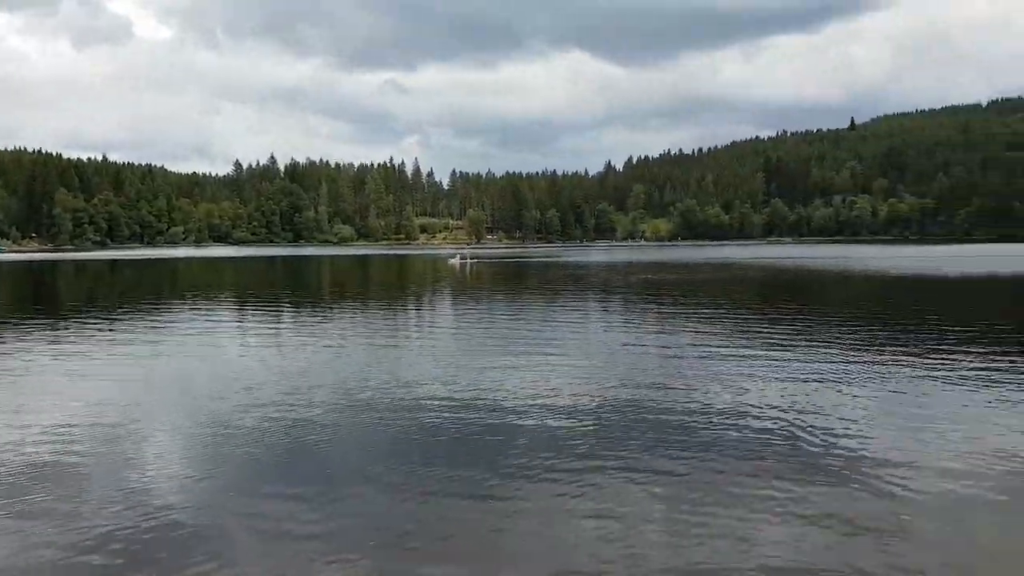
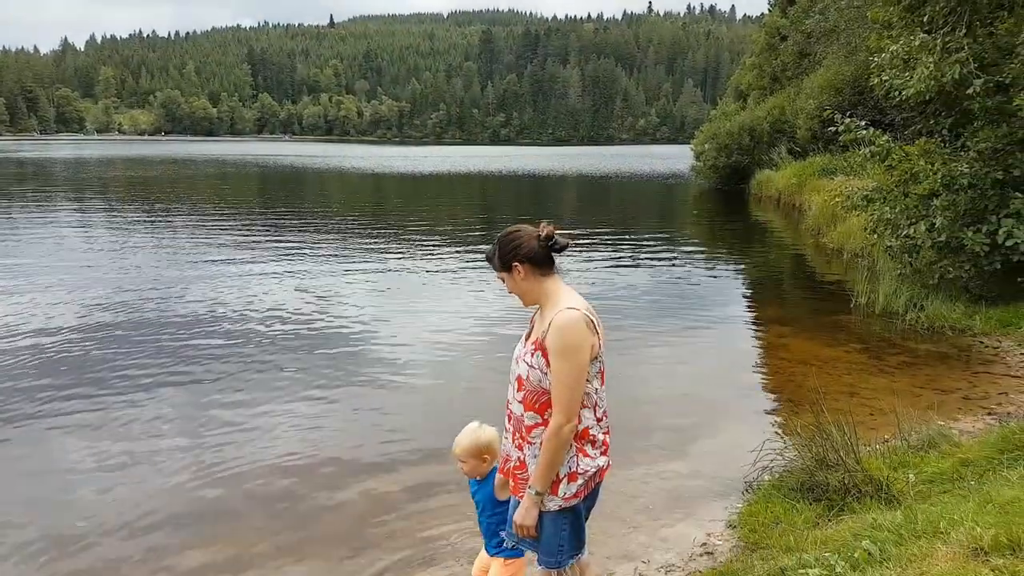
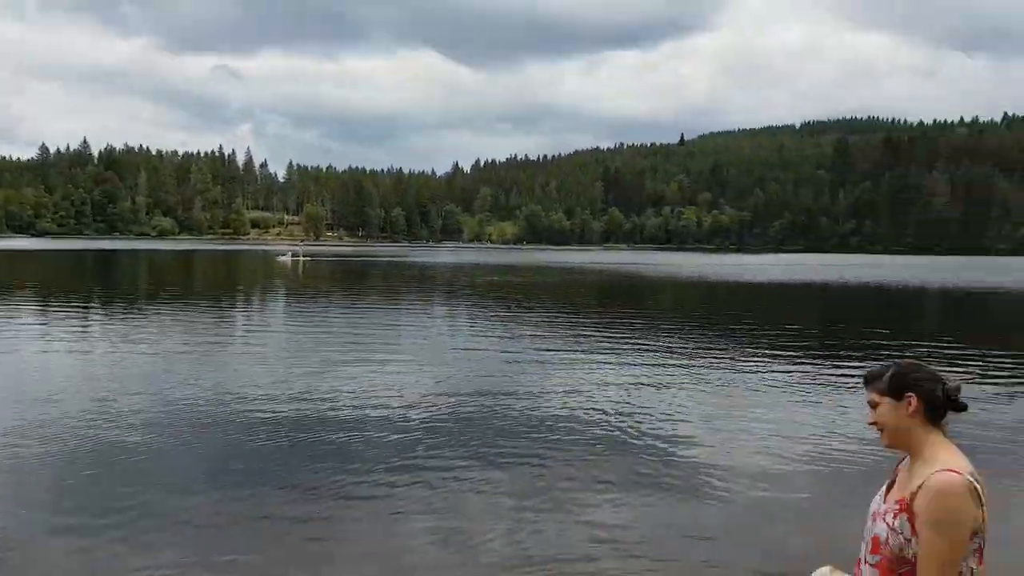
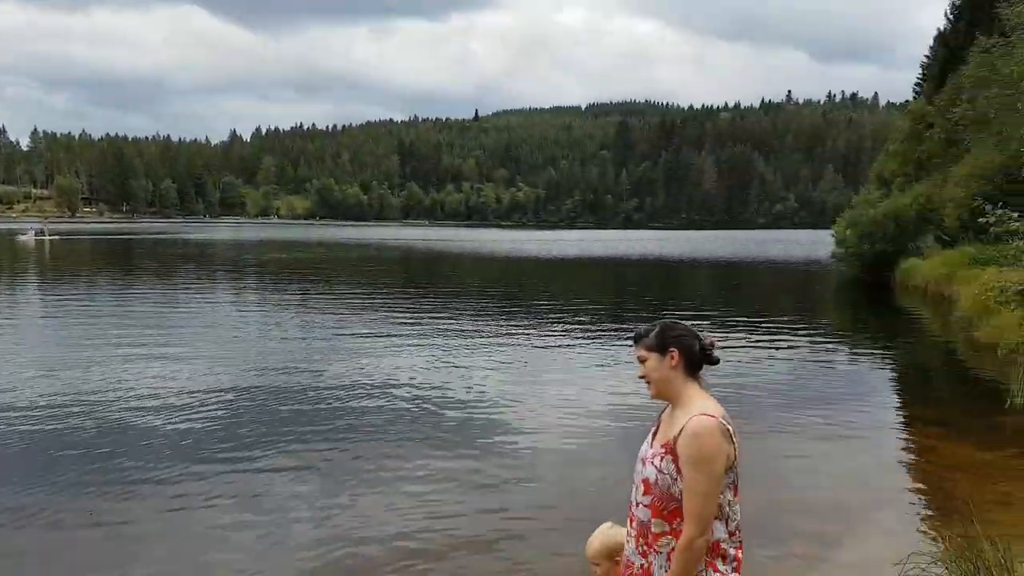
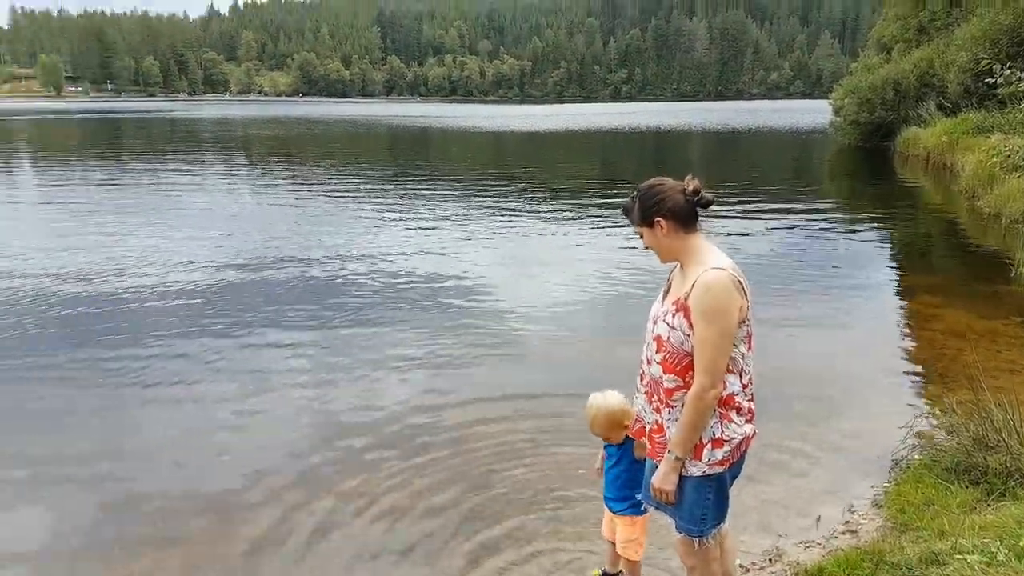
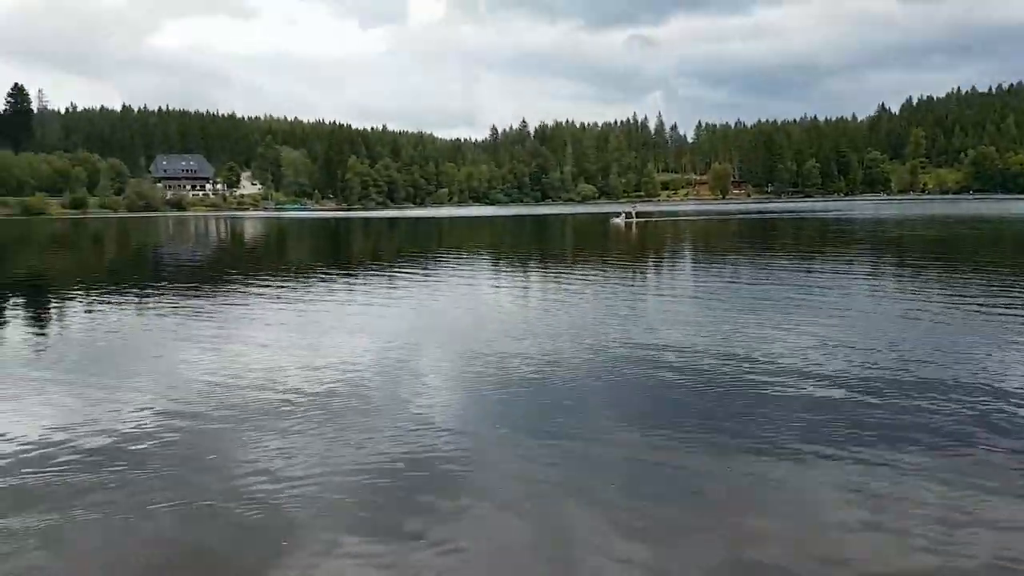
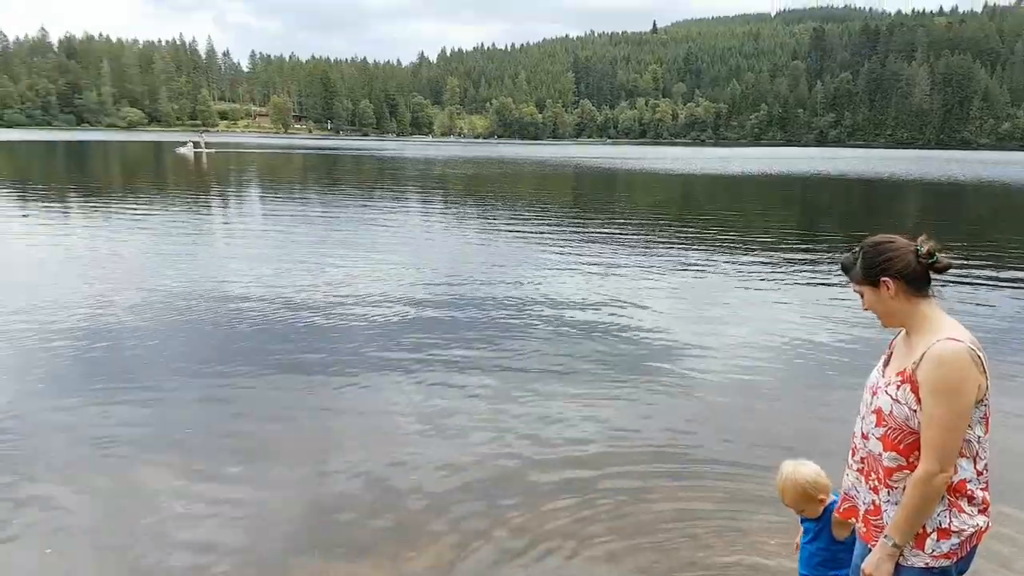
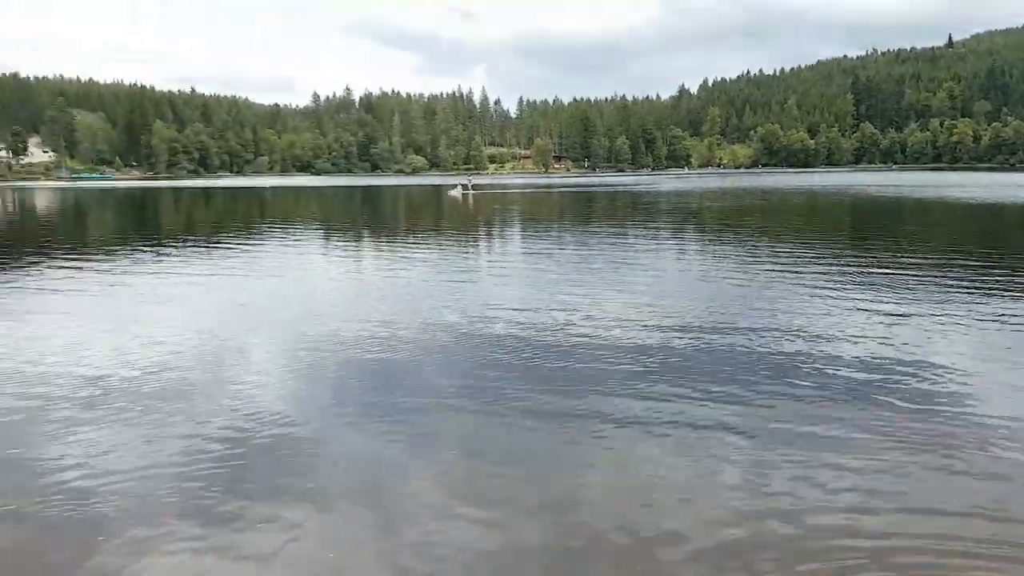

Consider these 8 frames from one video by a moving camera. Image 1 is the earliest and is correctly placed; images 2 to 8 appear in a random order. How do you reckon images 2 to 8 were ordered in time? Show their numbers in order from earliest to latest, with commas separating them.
3, 4, 2, 5, 7, 8, 6
